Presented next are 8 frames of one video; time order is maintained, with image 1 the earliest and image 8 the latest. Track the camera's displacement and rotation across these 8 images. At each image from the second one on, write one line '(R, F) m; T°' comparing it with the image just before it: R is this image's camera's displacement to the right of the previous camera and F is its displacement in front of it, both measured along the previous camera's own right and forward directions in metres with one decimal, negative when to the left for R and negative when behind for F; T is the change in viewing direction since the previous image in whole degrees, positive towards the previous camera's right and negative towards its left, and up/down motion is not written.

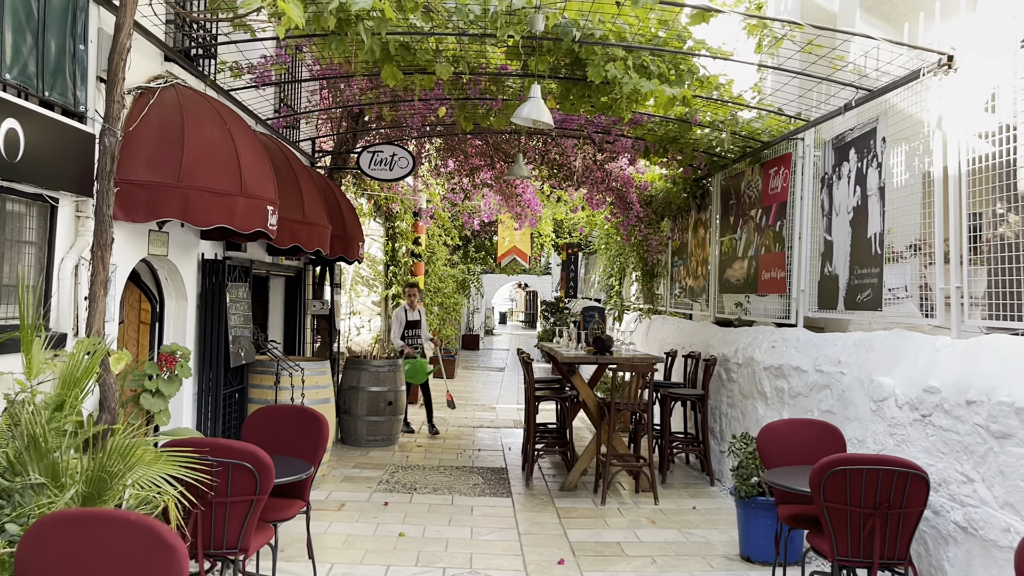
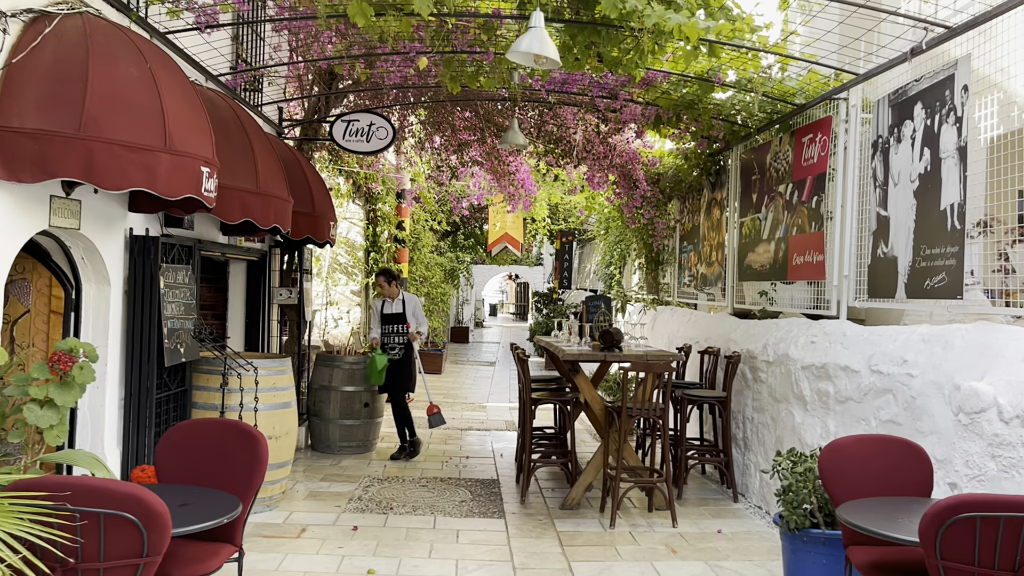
(0.0, +0.8) m; +1°
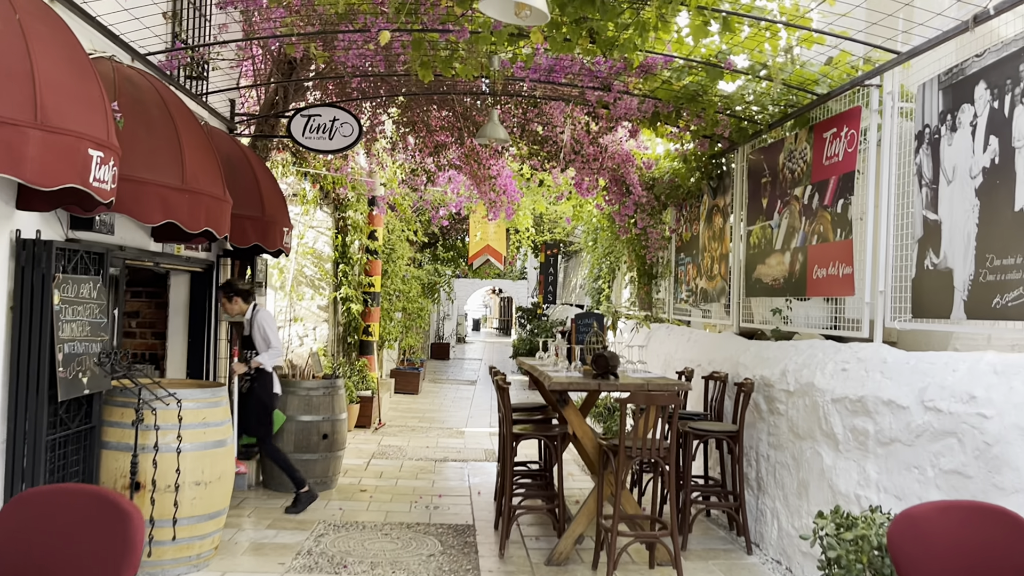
(0.0, +0.7) m; +1°
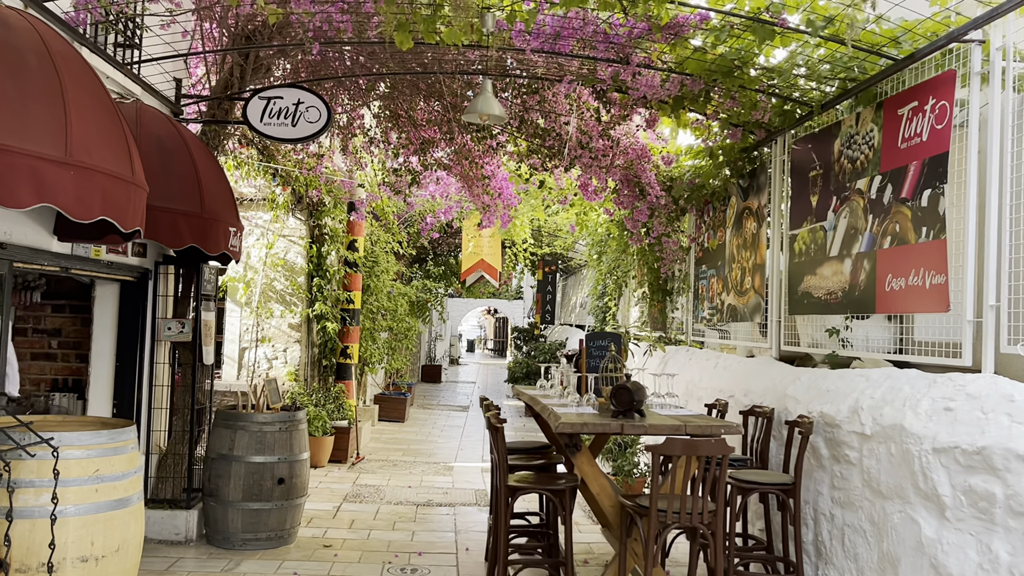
(0.0, +1.0) m; 0°
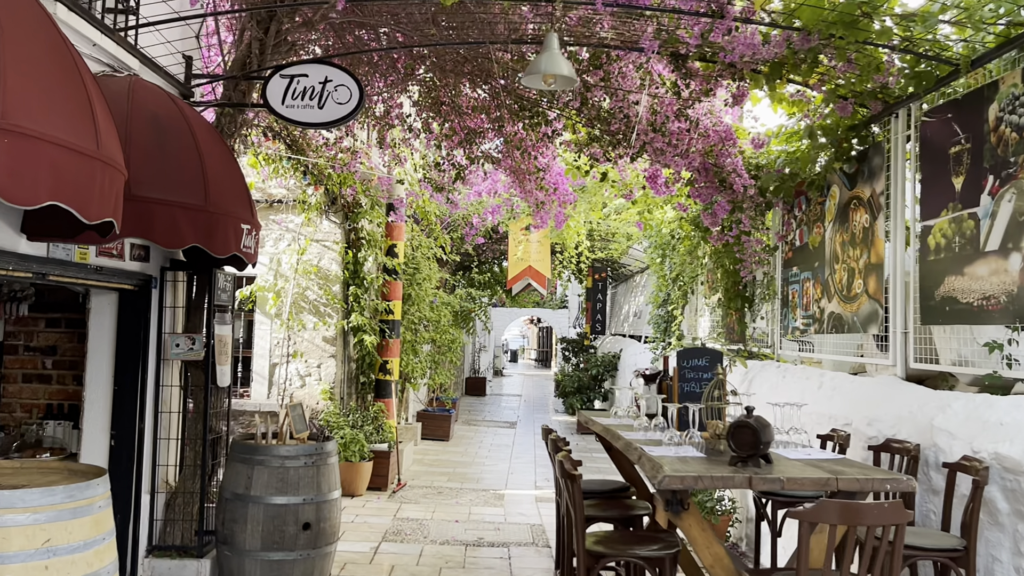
(-0.1, +0.8) m; -3°
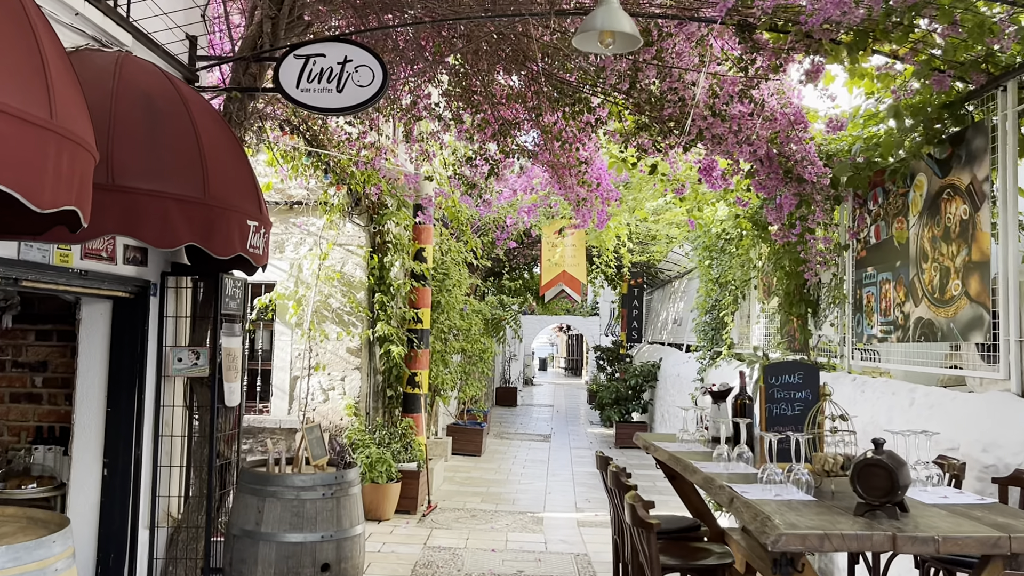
(-0.1, +0.5) m; -2°
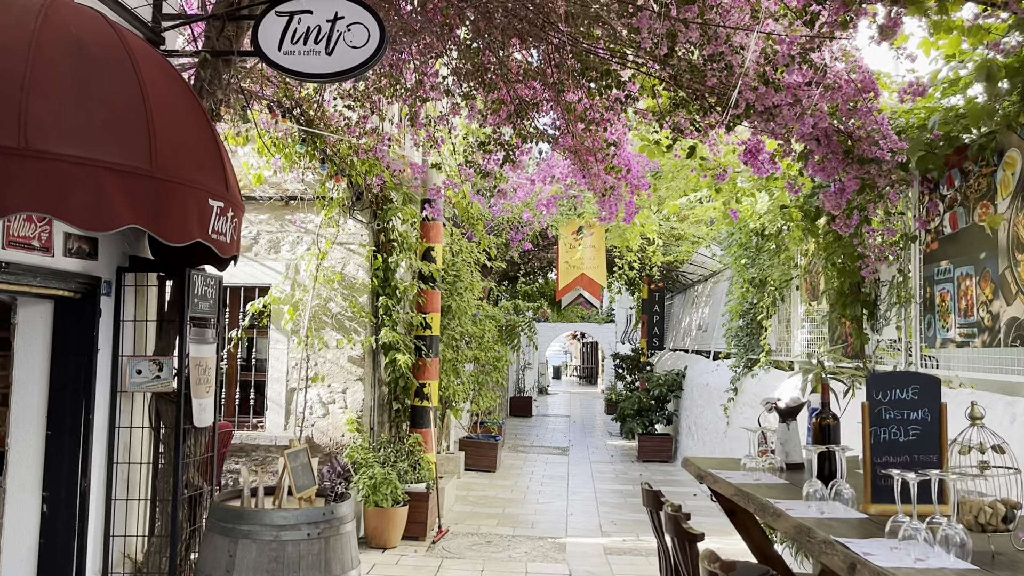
(0.0, +0.6) m; -1°
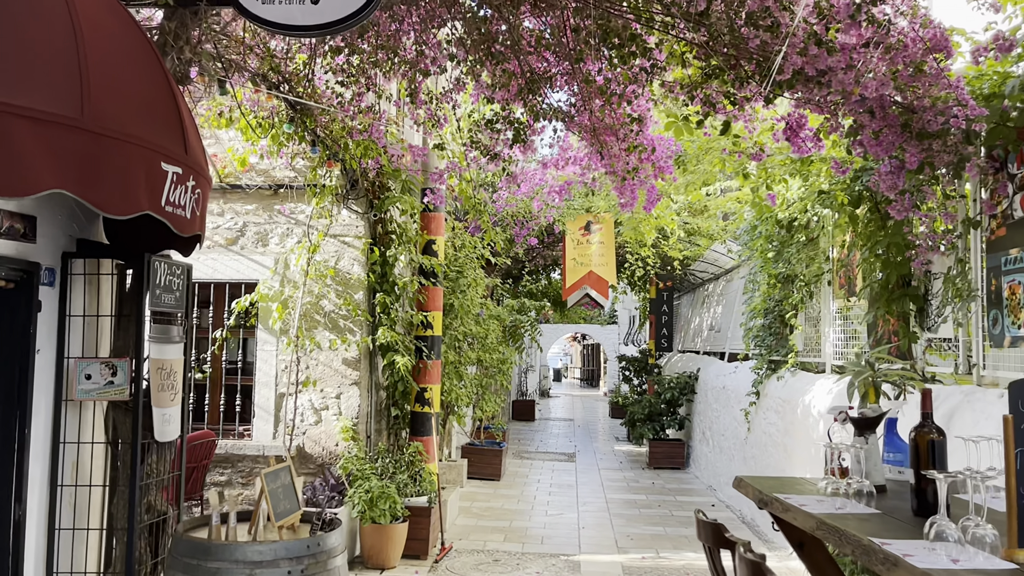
(-0.1, +0.5) m; 0°
